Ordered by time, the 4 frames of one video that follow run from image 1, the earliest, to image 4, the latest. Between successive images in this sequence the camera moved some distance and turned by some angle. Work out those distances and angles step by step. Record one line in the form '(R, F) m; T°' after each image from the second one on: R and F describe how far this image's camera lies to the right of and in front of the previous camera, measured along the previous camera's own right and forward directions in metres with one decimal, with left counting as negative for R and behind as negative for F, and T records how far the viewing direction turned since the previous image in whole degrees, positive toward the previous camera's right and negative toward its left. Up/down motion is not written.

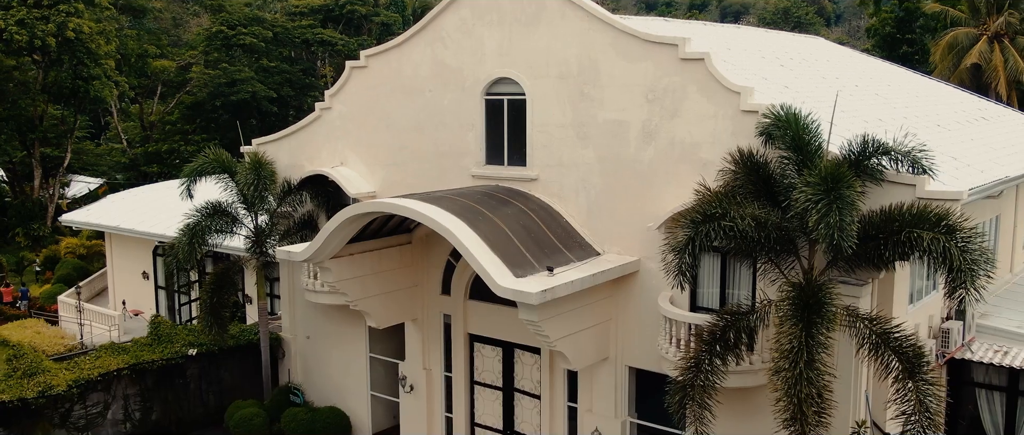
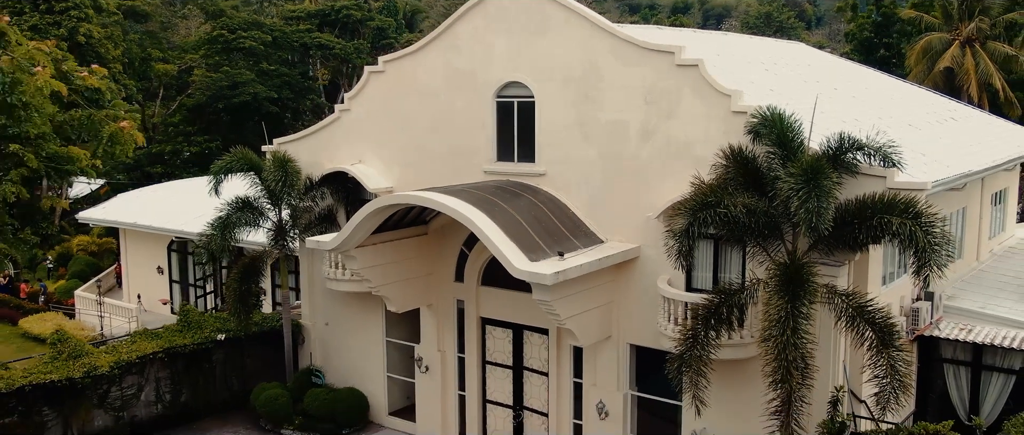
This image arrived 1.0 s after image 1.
(-0.4, -1.3) m; +1°
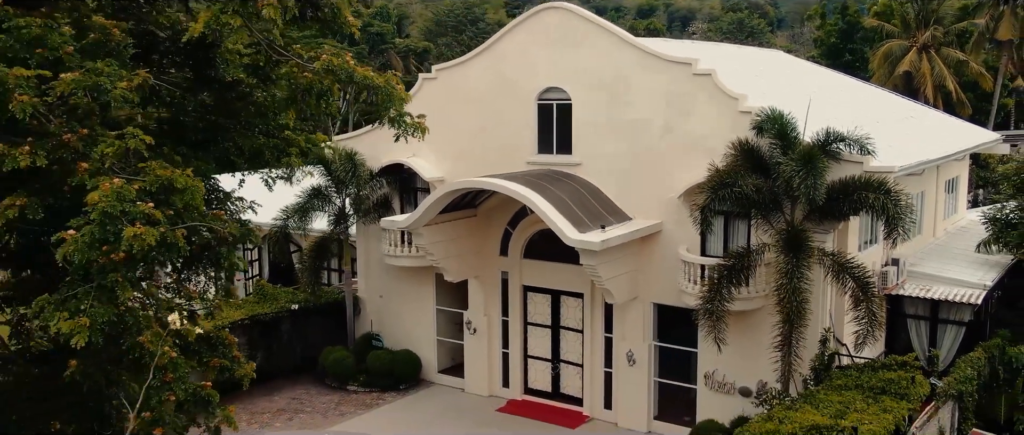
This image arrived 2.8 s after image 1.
(-1.4, -2.9) m; +2°
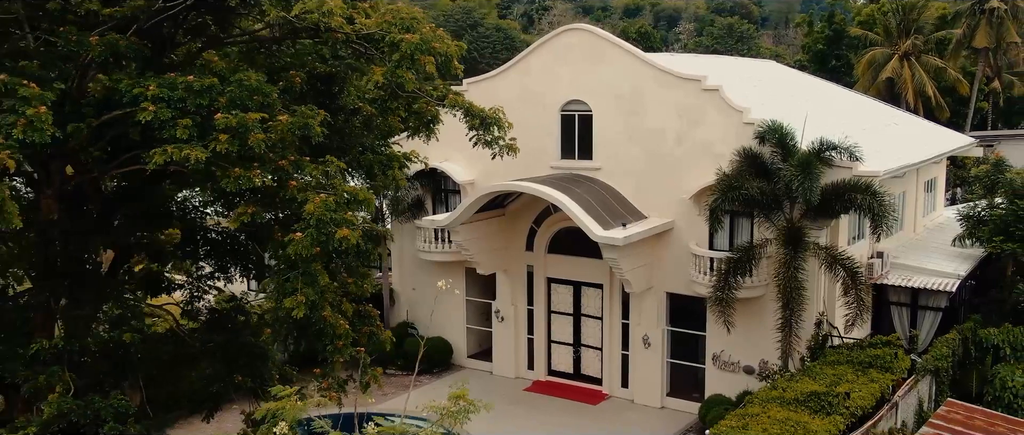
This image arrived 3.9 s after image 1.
(-0.9, -2.1) m; +1°
